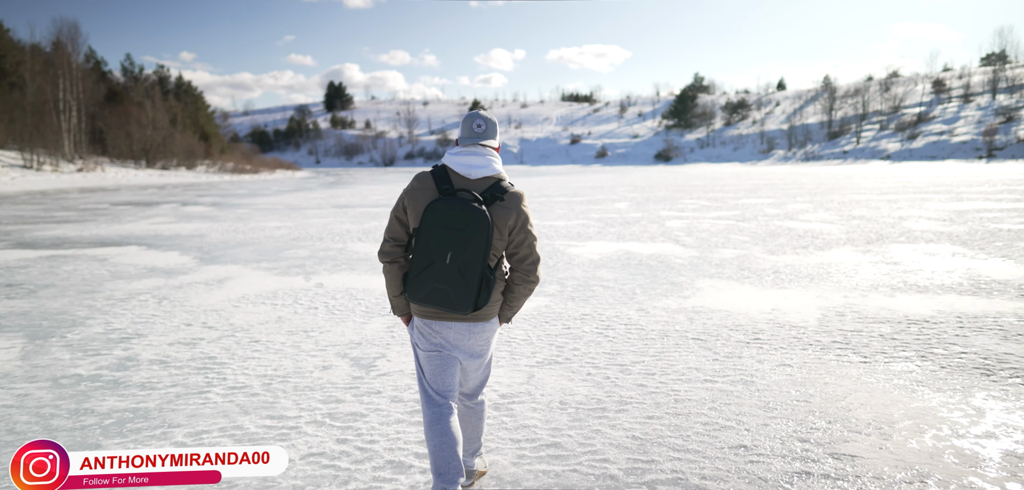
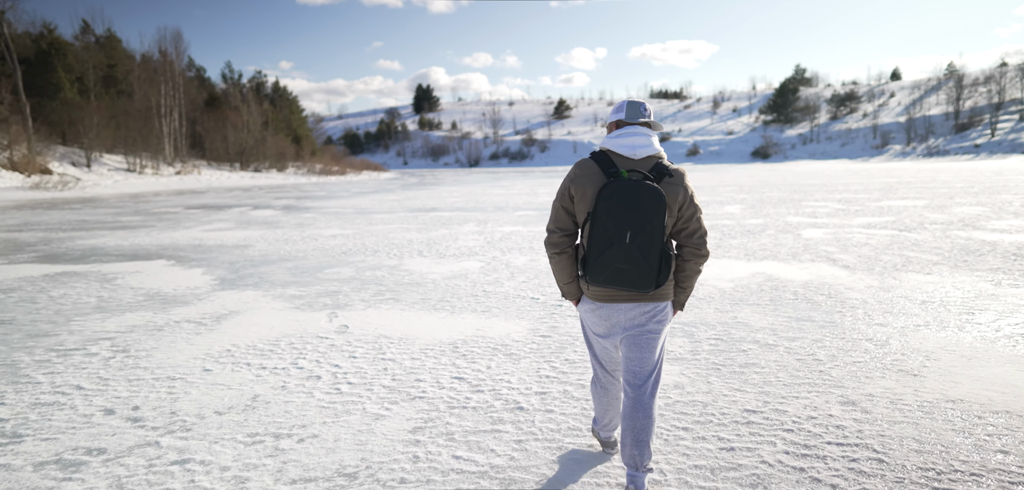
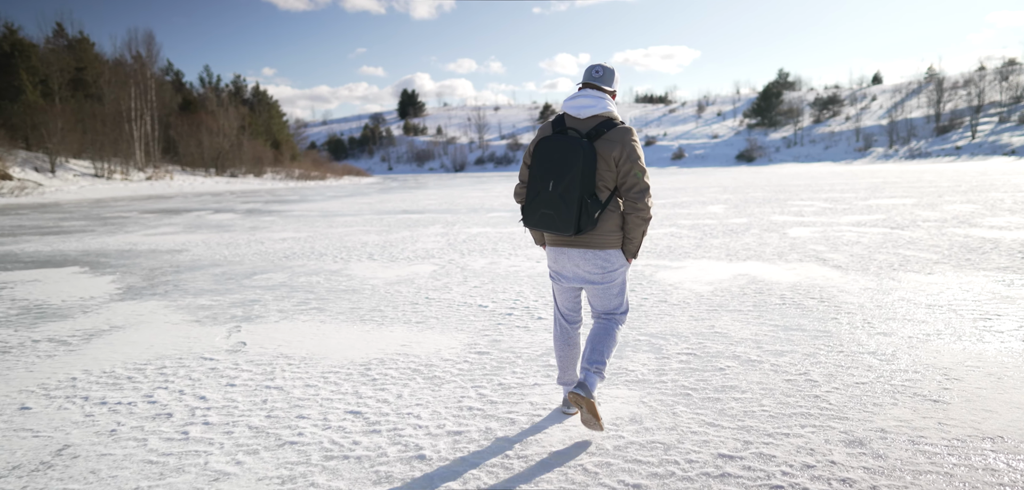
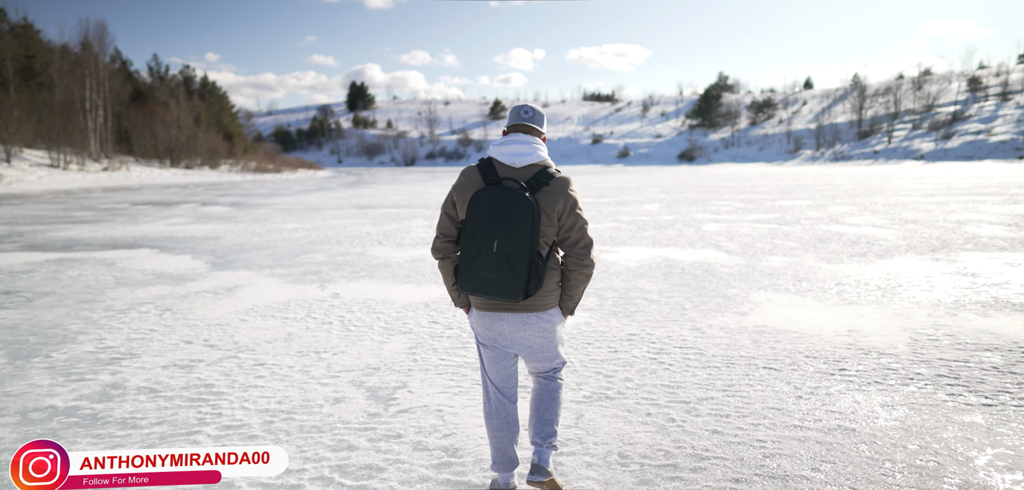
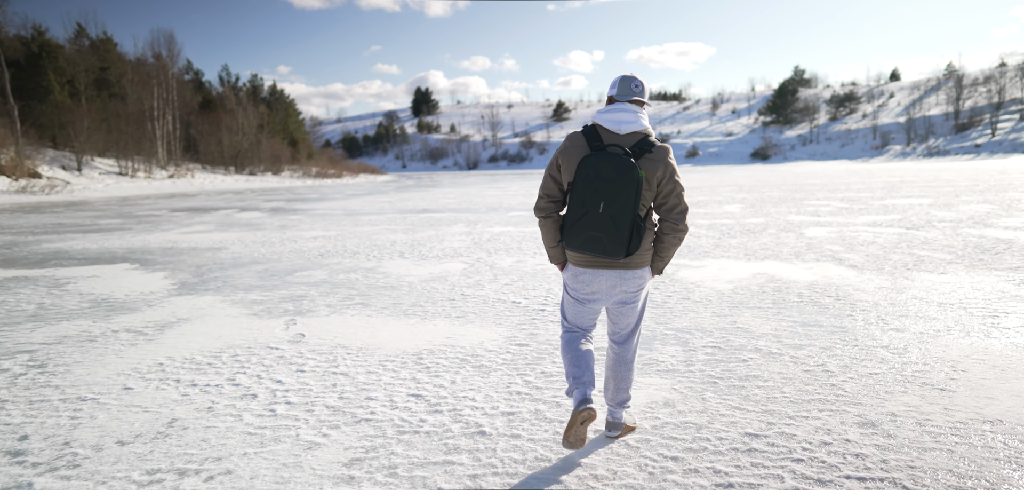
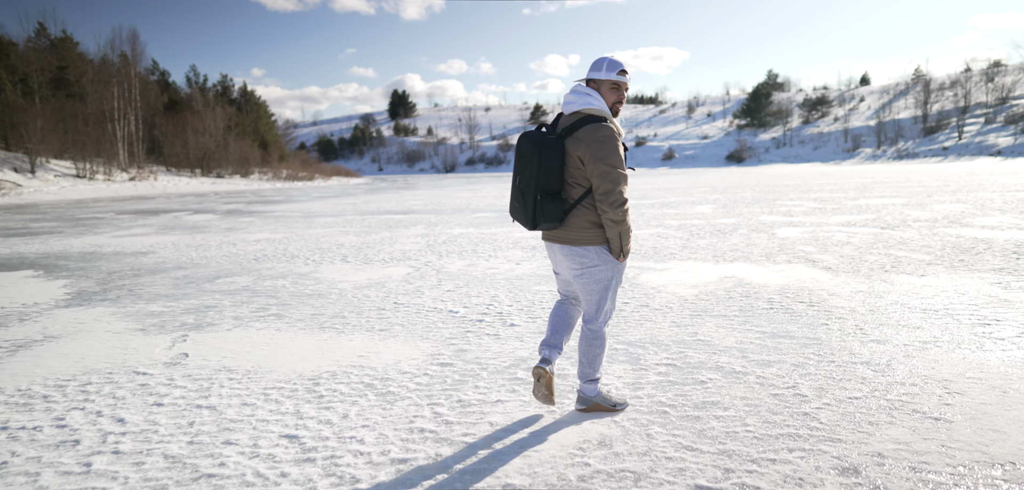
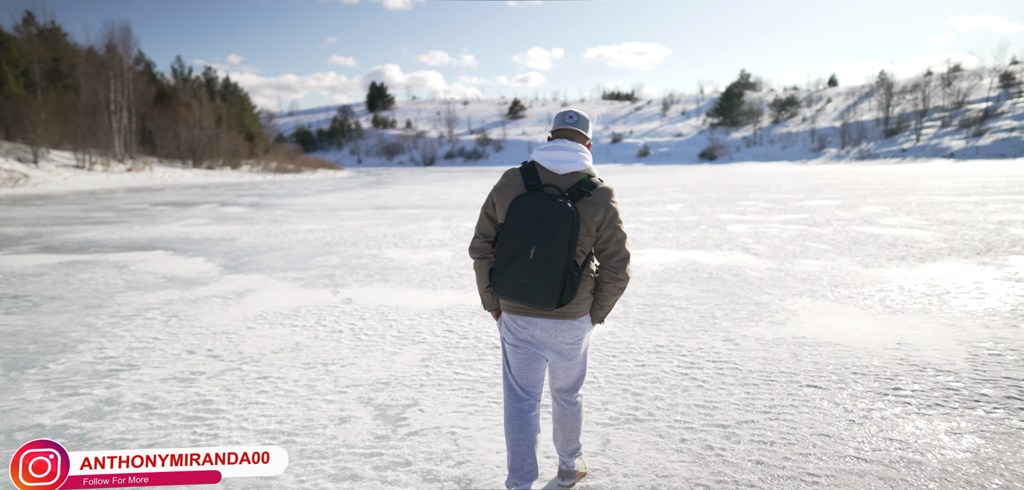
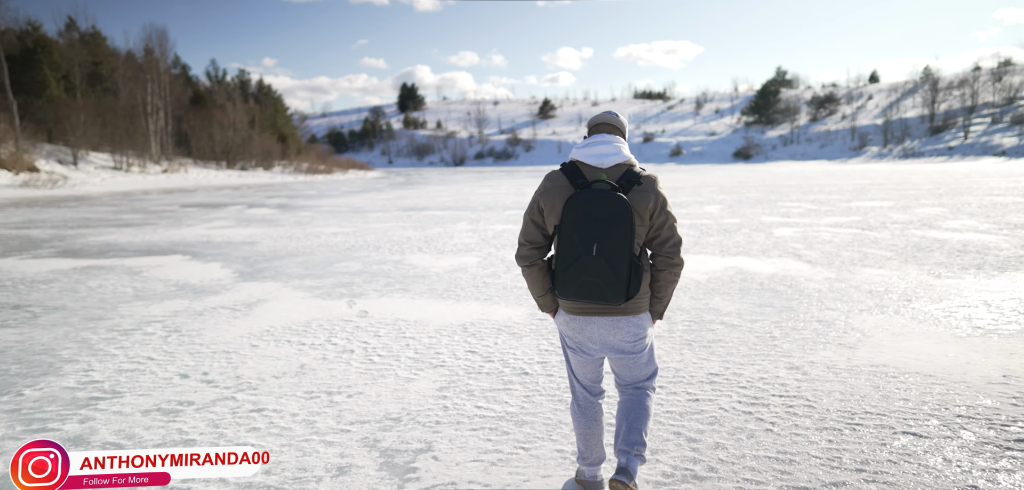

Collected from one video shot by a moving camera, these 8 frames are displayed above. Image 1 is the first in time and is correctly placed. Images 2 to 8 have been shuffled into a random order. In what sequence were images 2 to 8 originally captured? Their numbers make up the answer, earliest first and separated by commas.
4, 7, 8, 2, 5, 3, 6
